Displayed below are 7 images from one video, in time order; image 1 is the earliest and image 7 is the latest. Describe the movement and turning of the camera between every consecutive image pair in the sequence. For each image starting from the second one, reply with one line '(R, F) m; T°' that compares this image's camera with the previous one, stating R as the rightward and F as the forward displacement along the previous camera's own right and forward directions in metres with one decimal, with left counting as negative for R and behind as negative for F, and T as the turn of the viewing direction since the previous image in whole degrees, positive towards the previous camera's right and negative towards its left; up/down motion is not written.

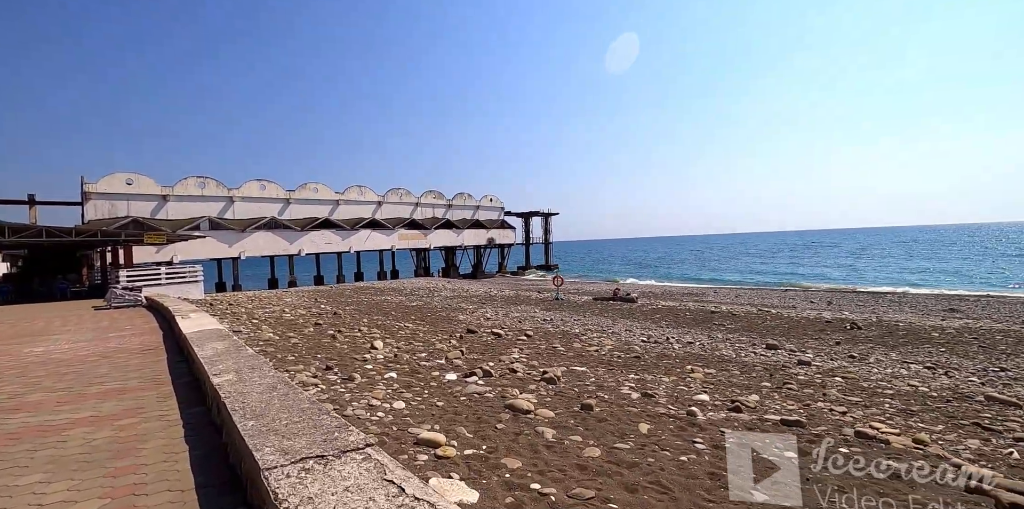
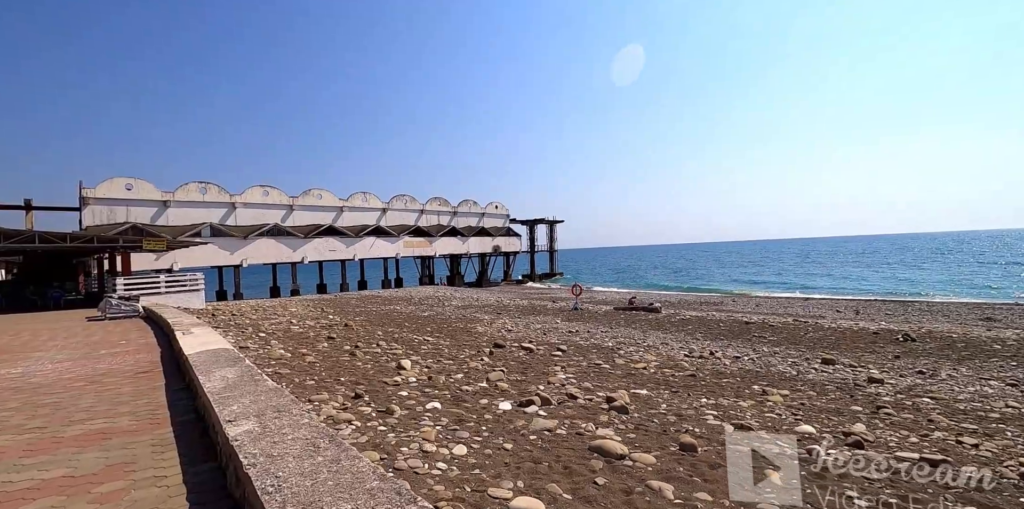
(-0.8, +1.1) m; 0°
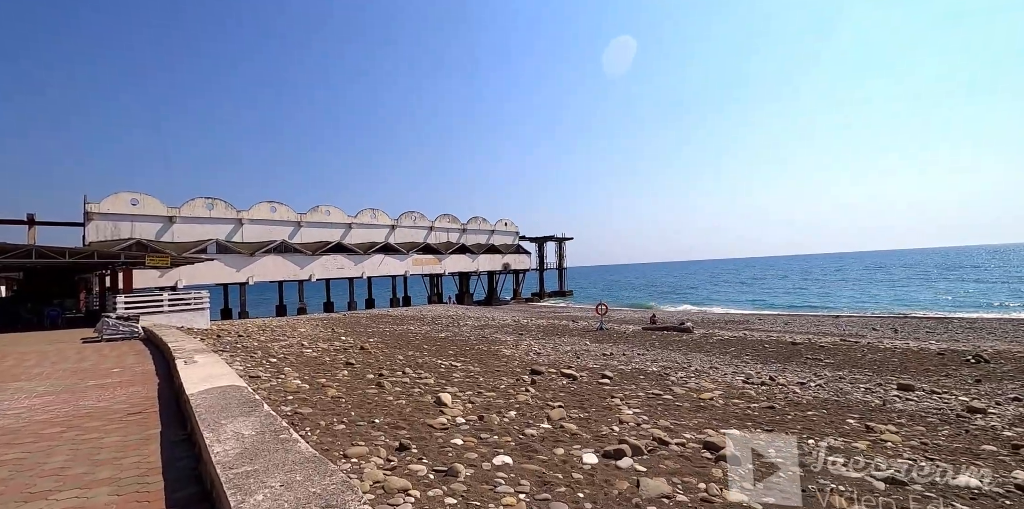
(-0.8, +1.2) m; 0°
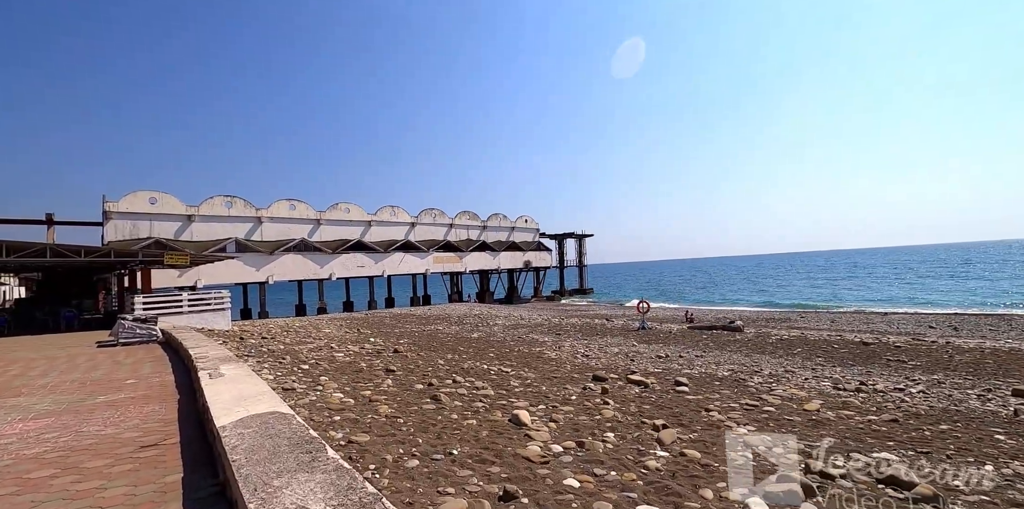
(-0.9, +1.2) m; -2°
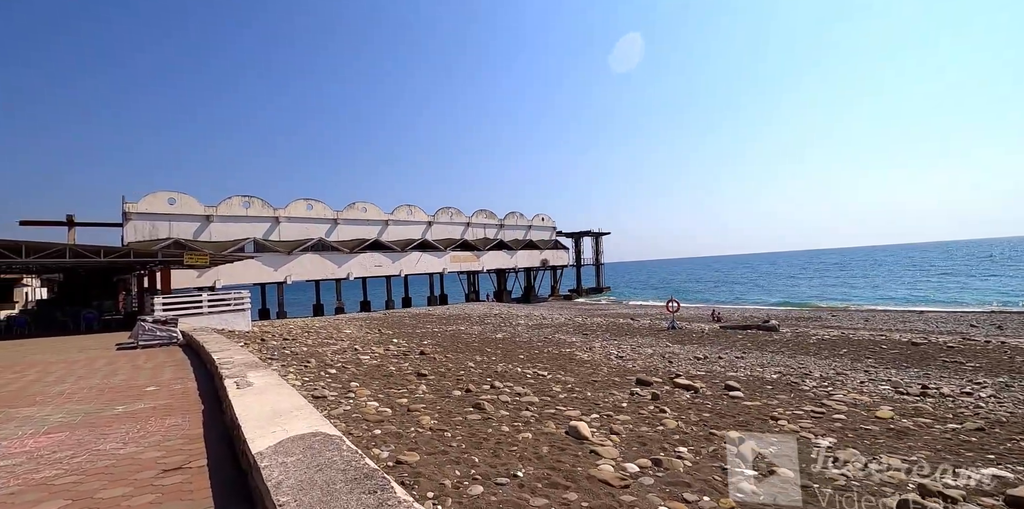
(-0.5, +0.6) m; -2°
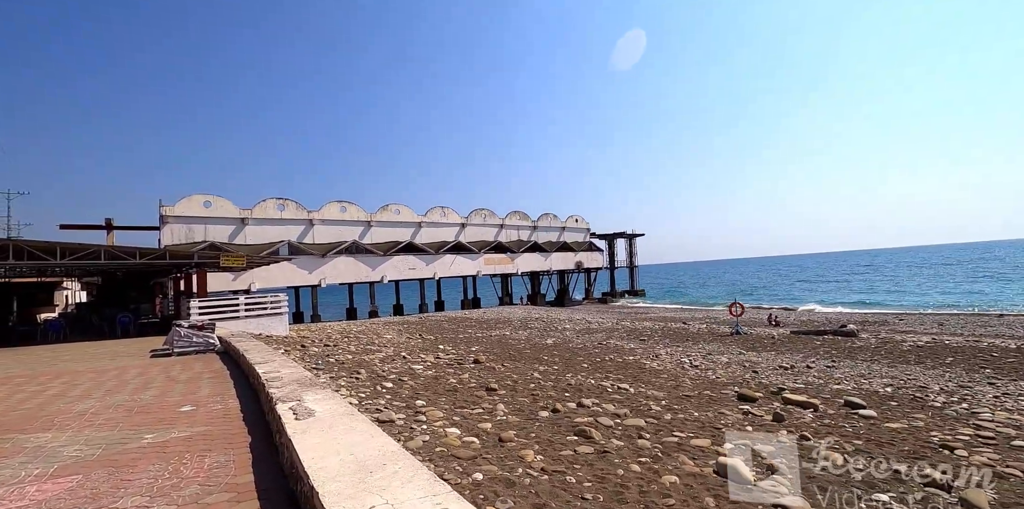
(-0.9, +1.2) m; -3°
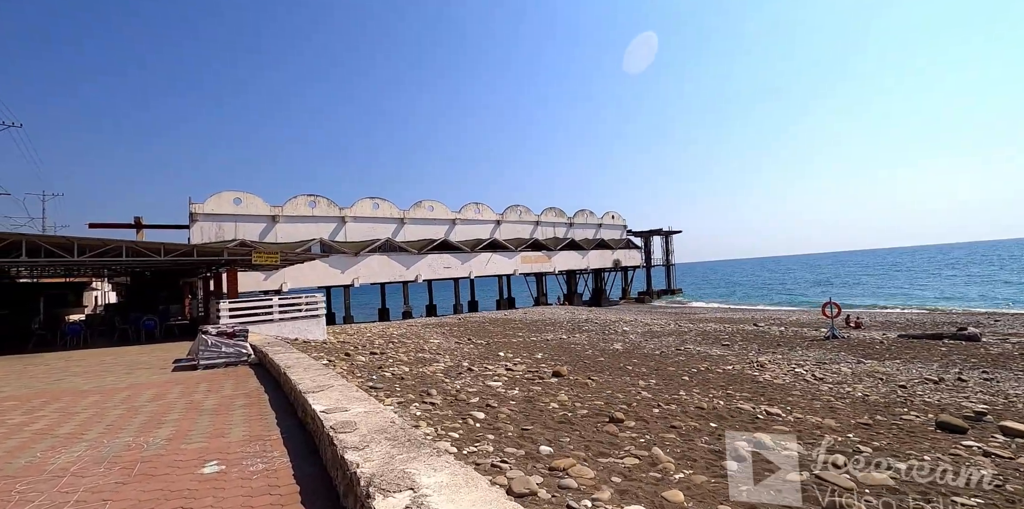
(-1.2, +1.8) m; -3°
